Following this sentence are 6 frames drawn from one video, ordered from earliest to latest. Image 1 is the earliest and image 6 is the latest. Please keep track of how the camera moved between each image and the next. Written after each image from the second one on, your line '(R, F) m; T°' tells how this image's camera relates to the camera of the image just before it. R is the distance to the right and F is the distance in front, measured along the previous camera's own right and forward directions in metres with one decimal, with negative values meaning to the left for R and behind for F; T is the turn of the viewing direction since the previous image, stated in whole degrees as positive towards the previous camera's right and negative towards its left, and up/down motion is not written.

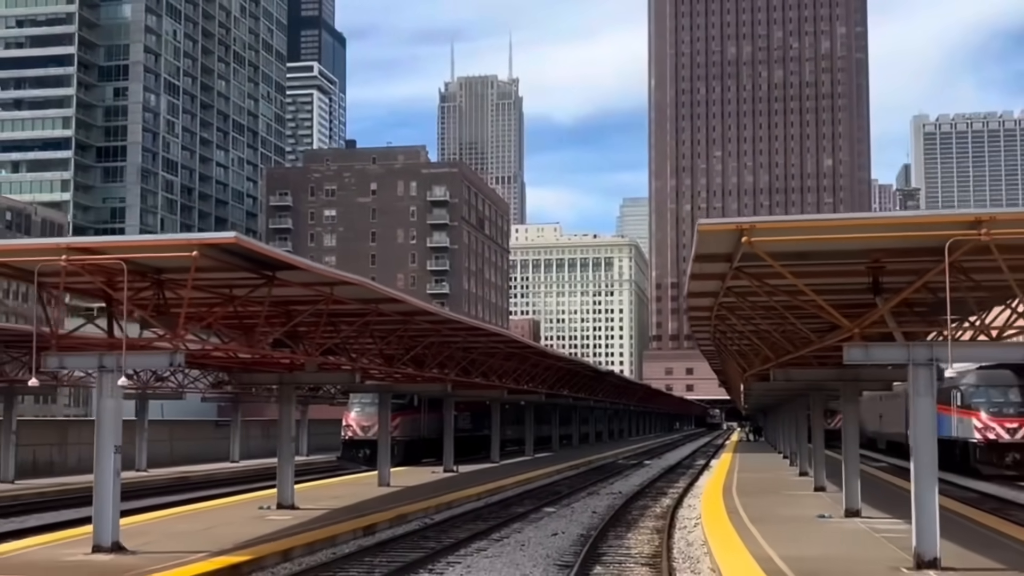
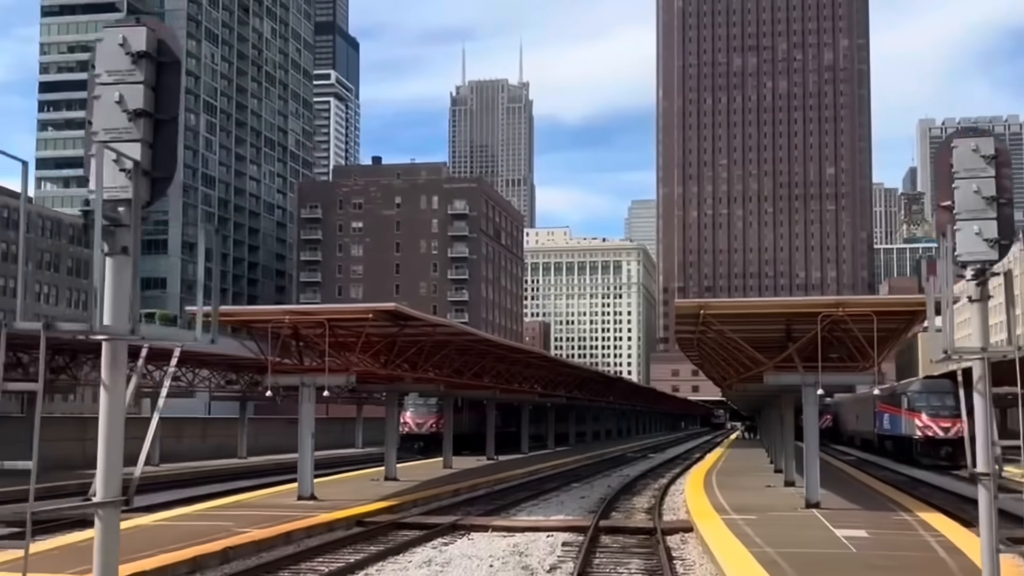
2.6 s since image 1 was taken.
(-0.9, -9.0) m; 0°
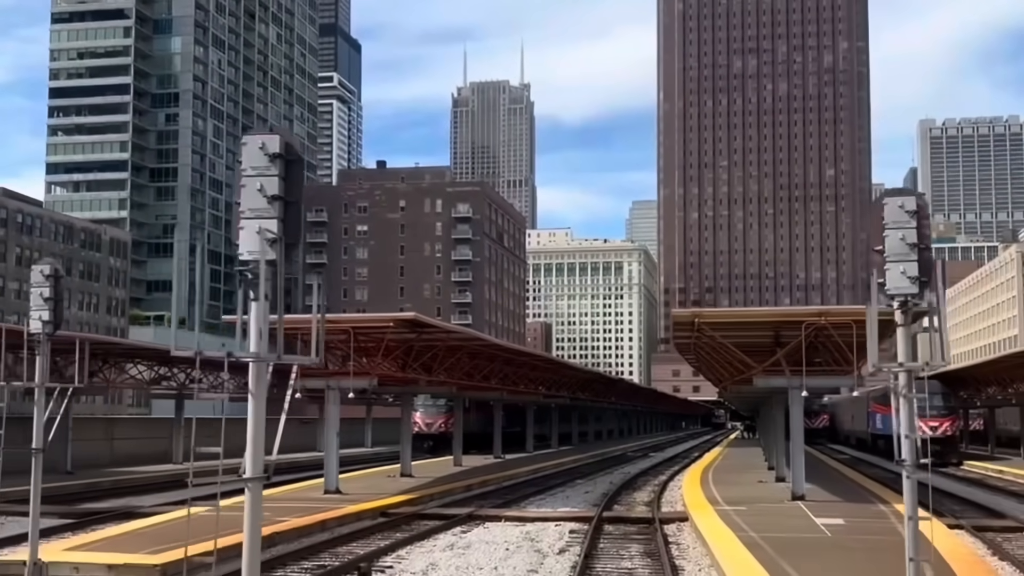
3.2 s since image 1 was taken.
(-0.2, -2.0) m; 0°
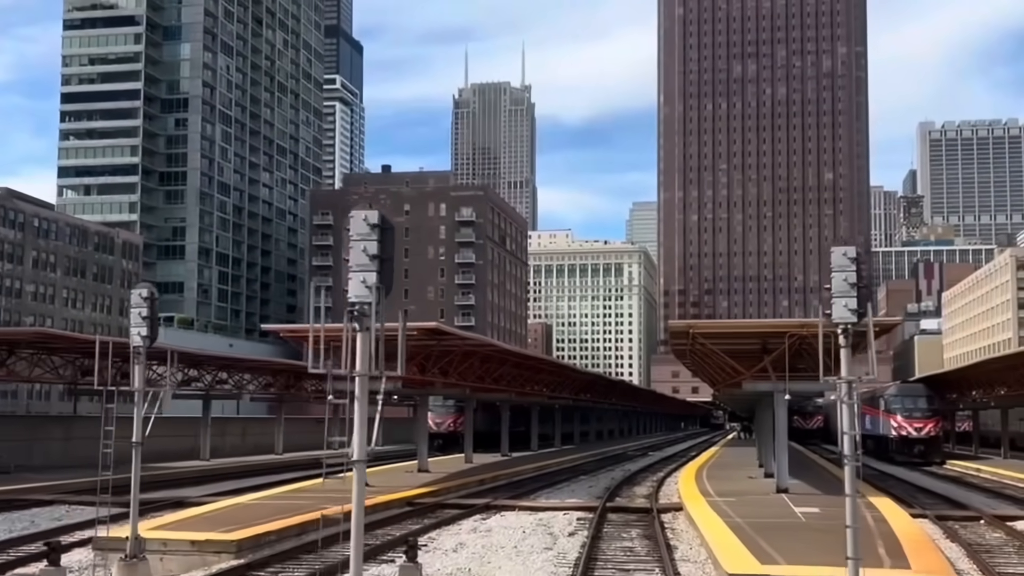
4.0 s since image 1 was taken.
(-0.3, -2.7) m; 0°
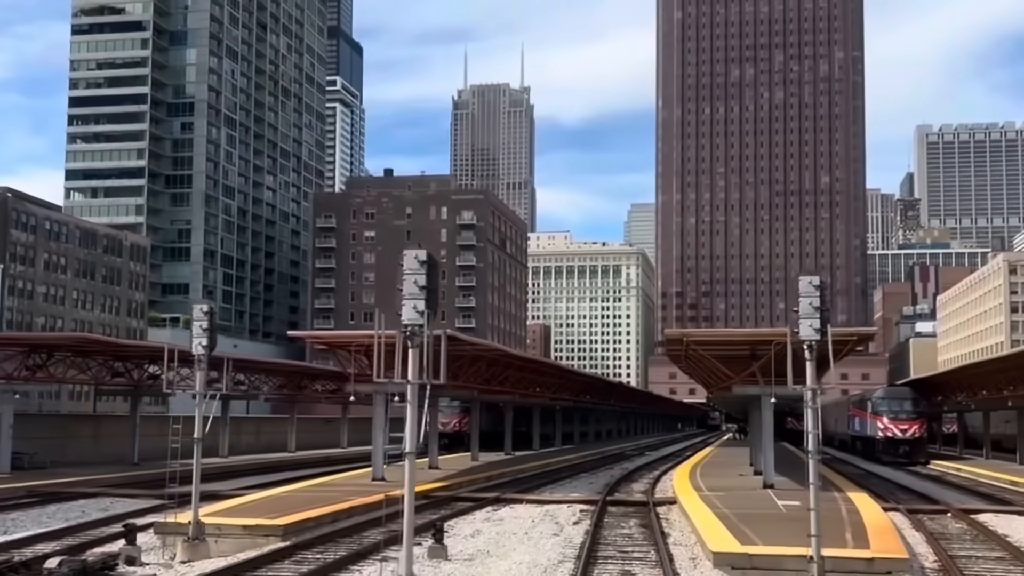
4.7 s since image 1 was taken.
(-0.3, -2.3) m; 0°
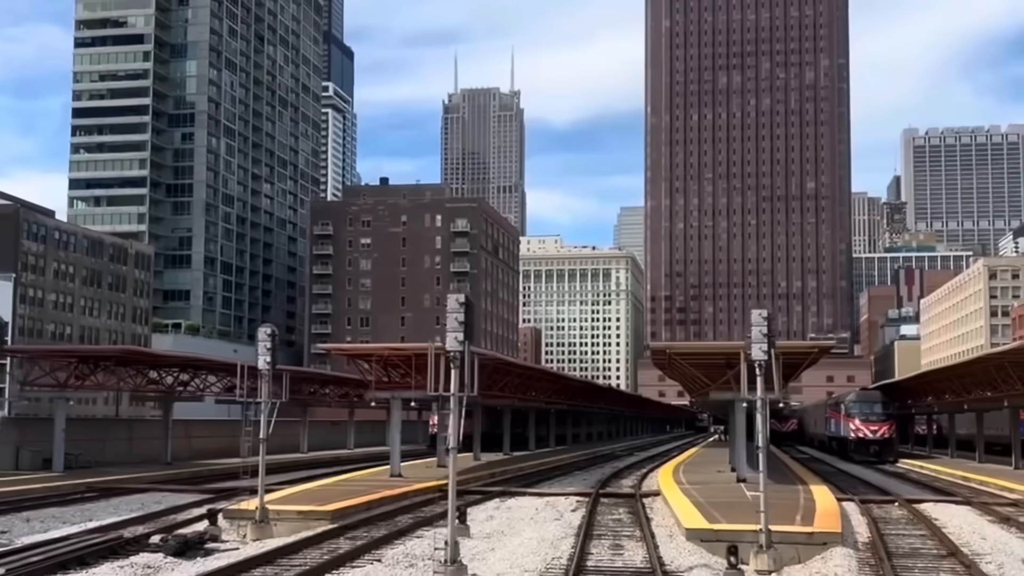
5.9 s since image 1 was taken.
(-0.4, -3.9) m; +1°
